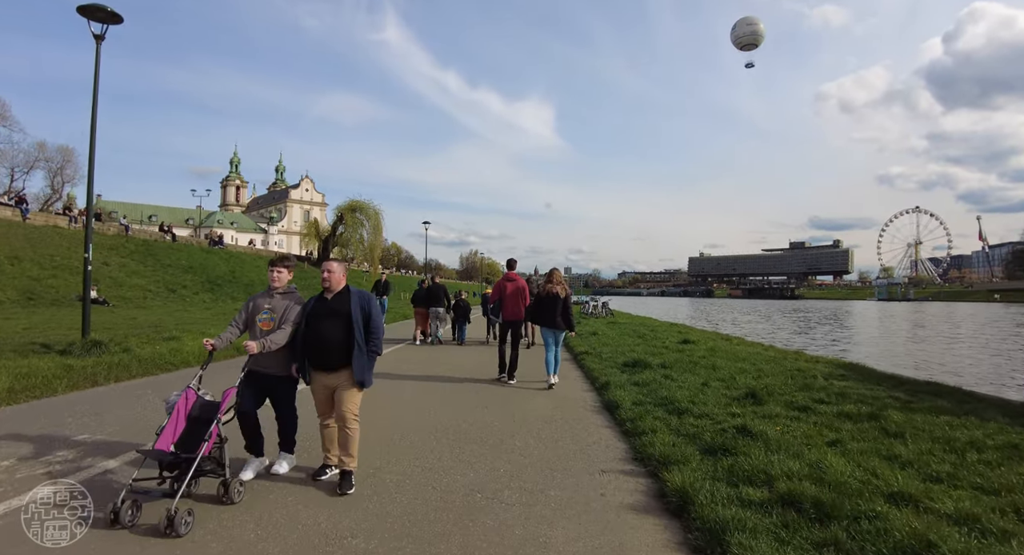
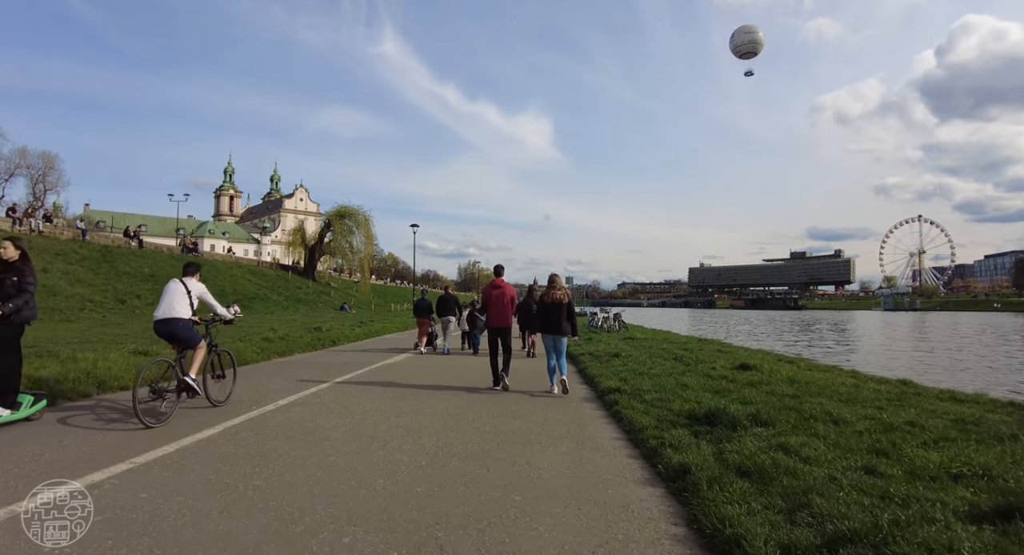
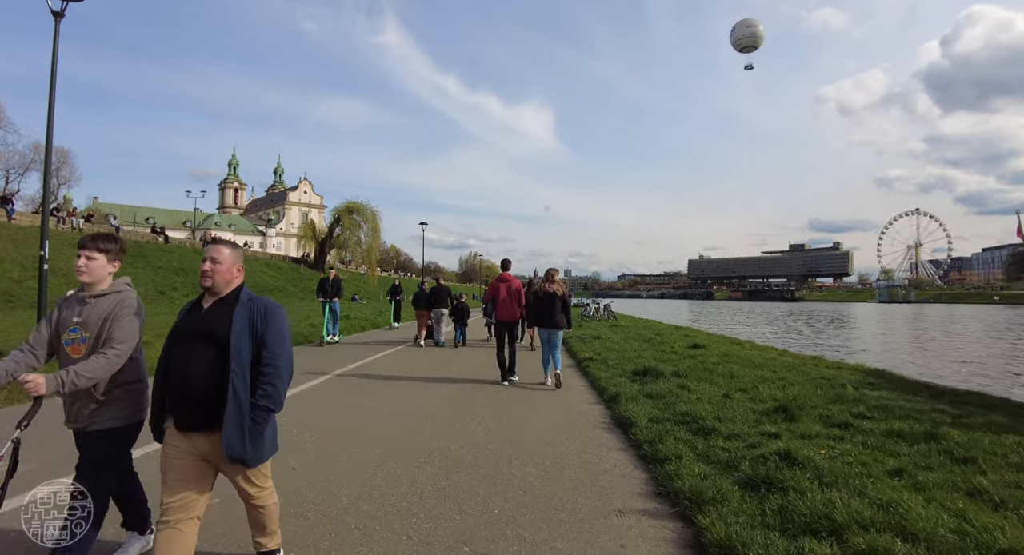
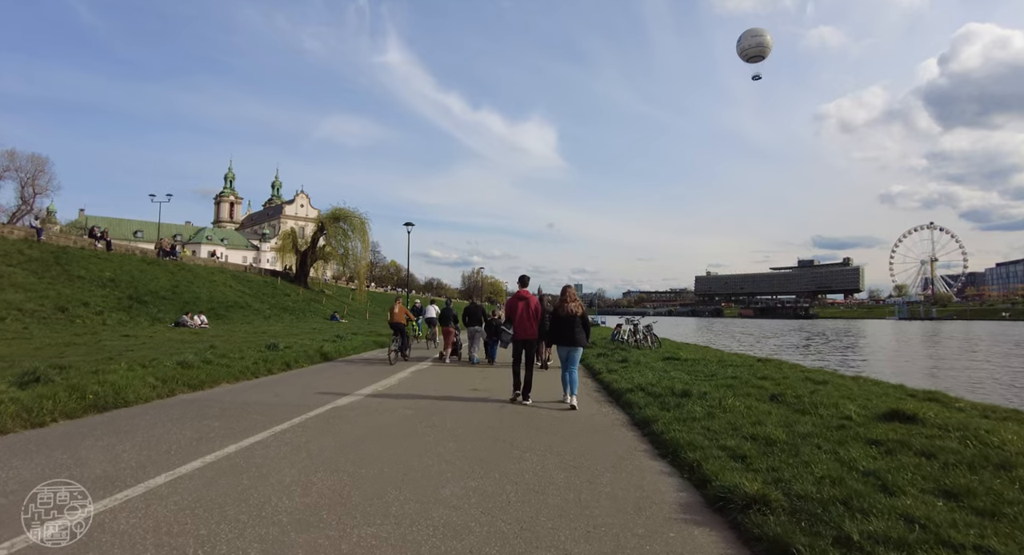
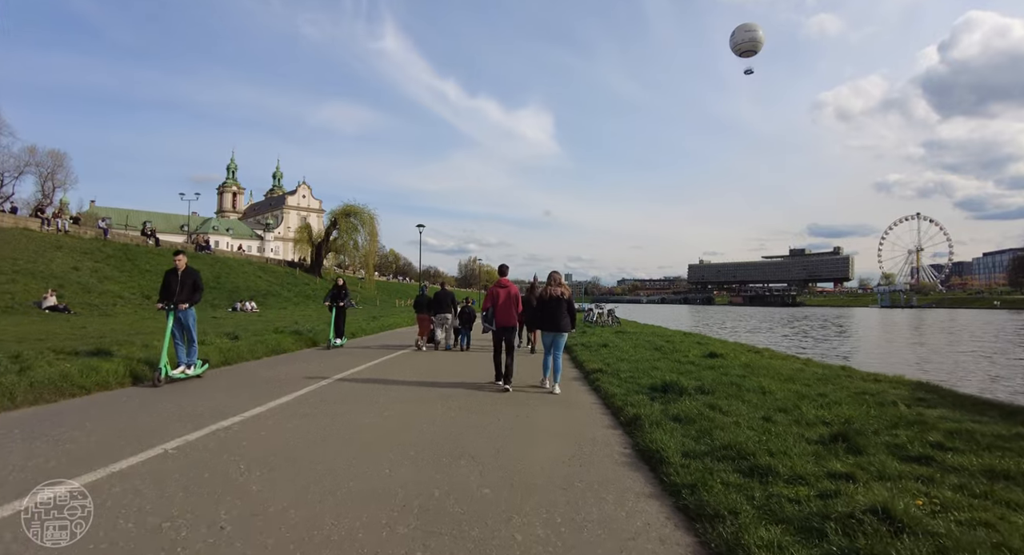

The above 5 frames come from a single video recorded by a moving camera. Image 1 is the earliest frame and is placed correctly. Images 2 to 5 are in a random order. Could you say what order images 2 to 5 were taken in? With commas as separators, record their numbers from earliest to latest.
3, 5, 2, 4
